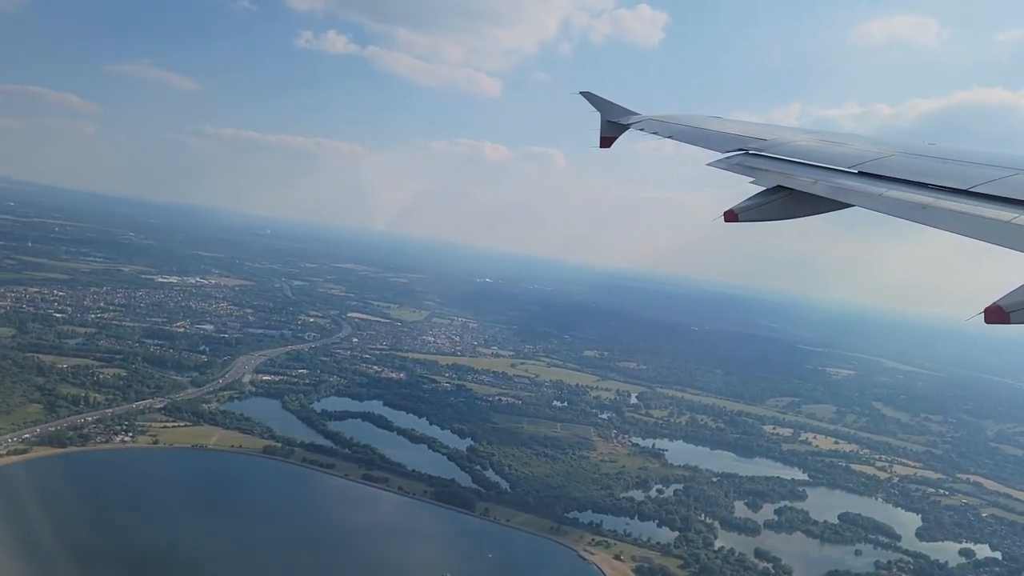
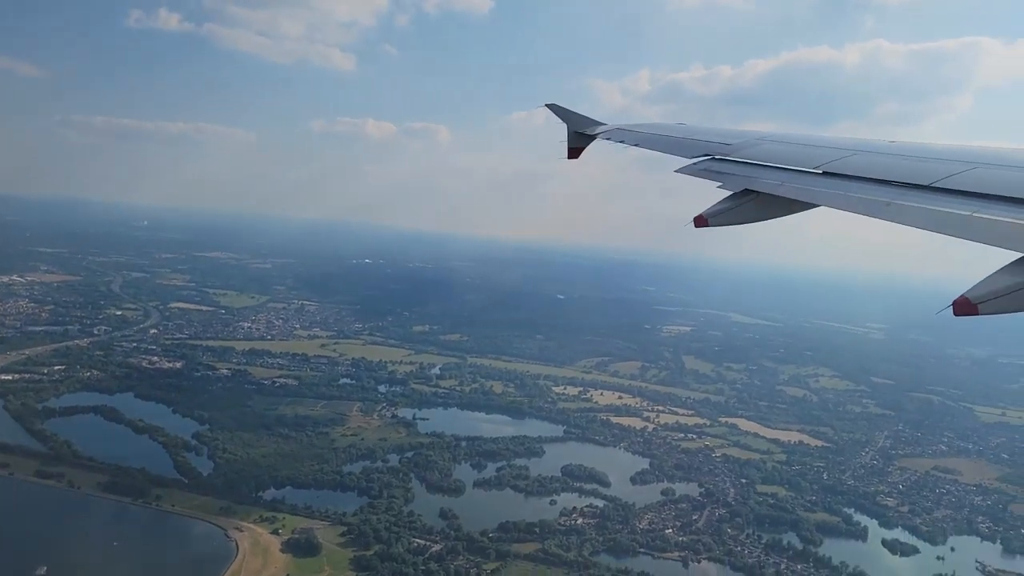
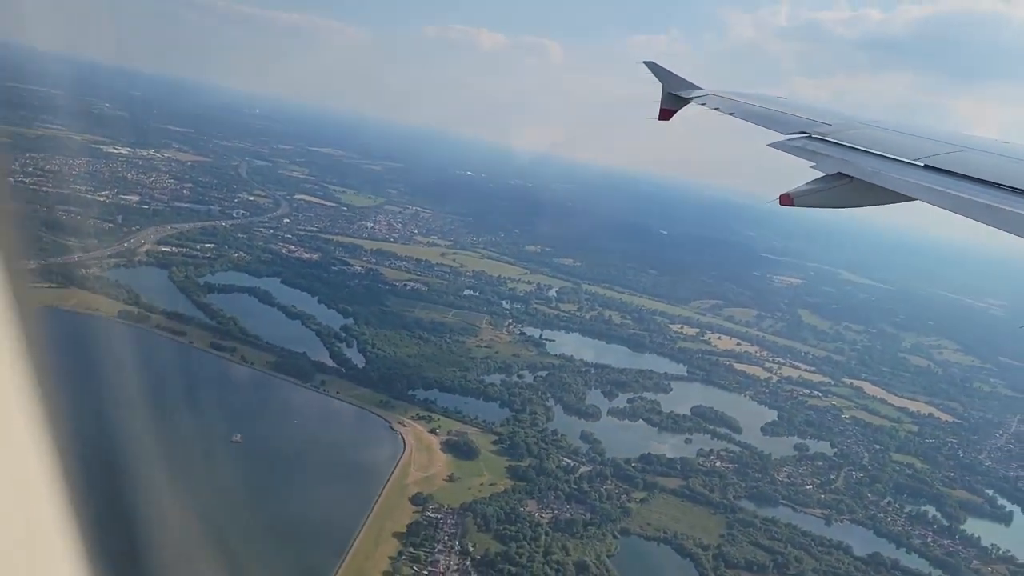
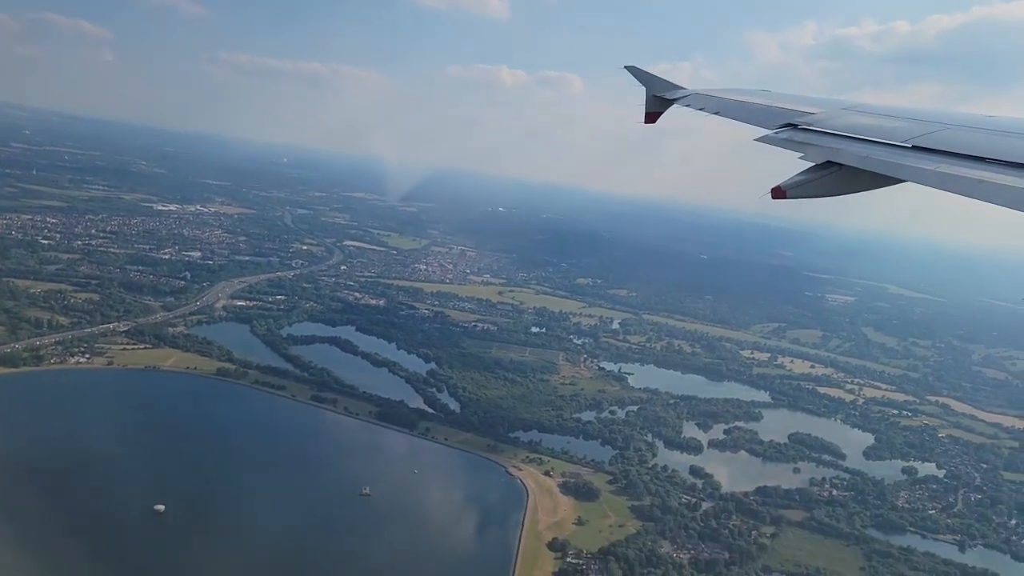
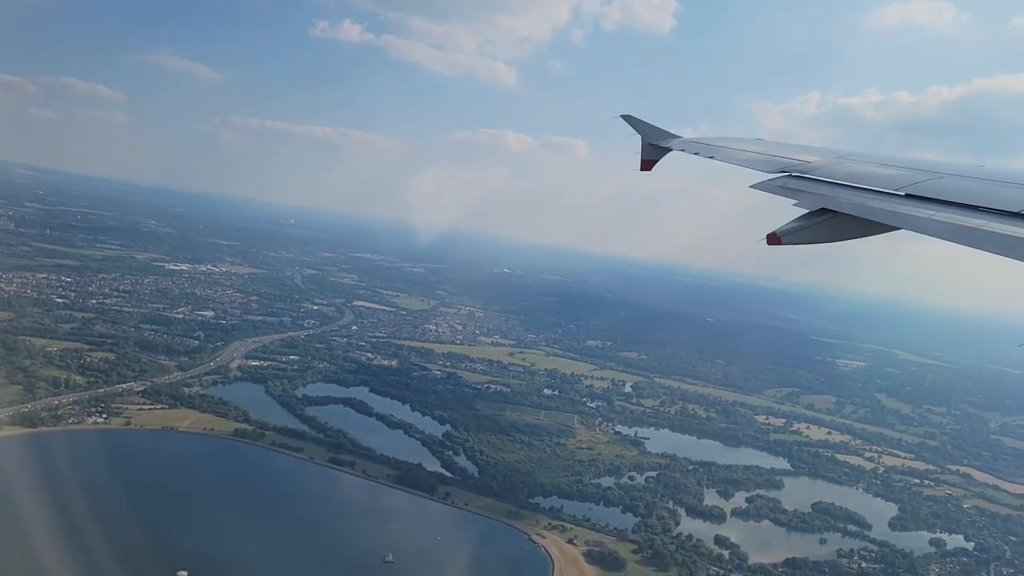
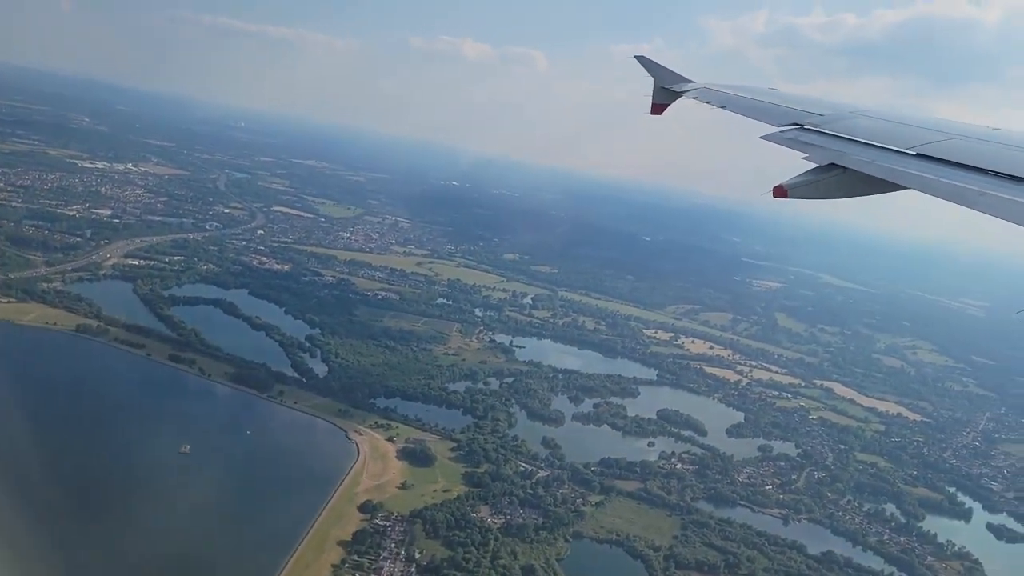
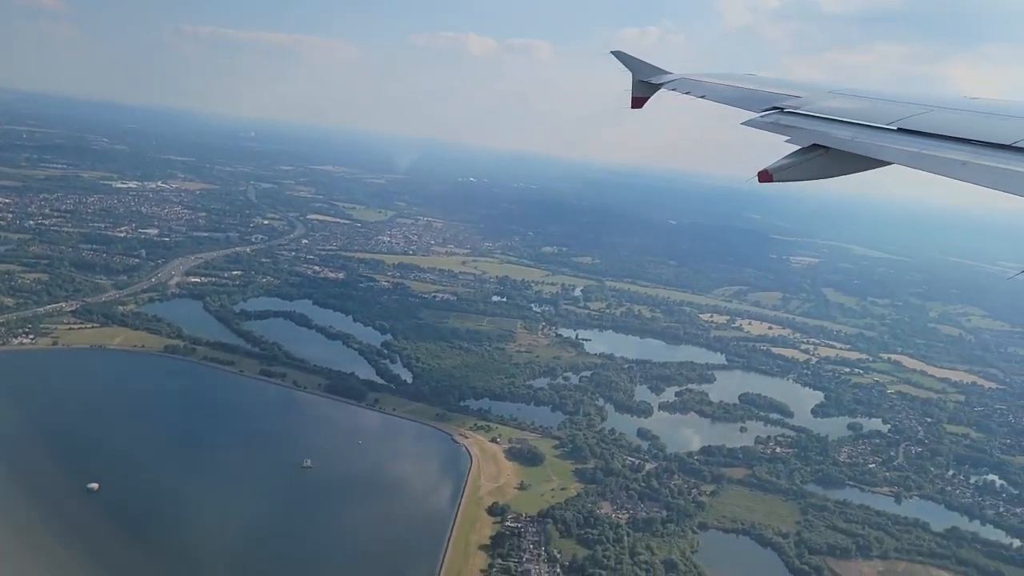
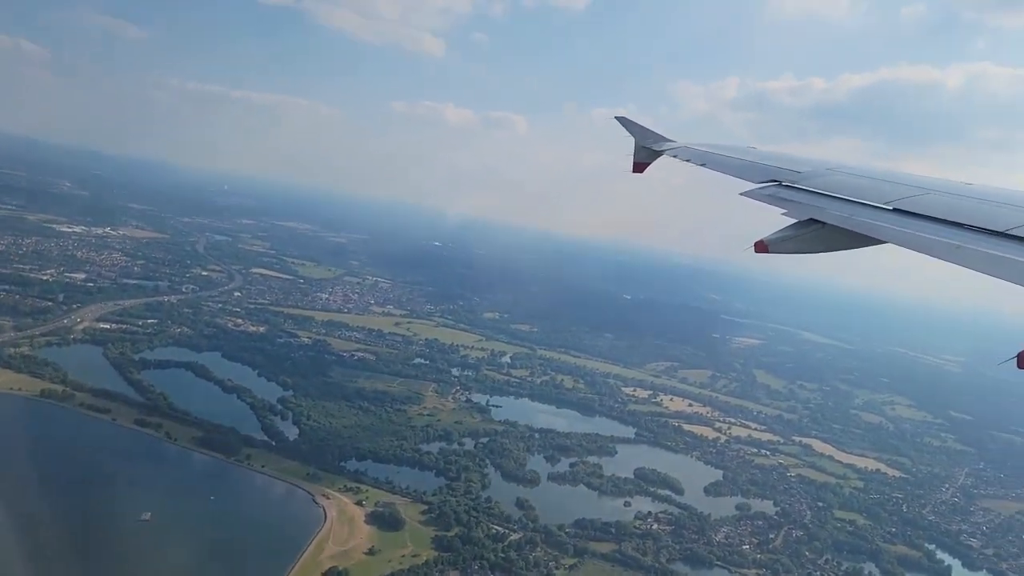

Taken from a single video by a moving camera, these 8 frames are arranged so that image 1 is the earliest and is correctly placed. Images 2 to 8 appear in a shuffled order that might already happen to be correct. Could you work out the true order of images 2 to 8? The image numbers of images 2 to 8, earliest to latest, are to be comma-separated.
5, 4, 7, 3, 6, 8, 2
